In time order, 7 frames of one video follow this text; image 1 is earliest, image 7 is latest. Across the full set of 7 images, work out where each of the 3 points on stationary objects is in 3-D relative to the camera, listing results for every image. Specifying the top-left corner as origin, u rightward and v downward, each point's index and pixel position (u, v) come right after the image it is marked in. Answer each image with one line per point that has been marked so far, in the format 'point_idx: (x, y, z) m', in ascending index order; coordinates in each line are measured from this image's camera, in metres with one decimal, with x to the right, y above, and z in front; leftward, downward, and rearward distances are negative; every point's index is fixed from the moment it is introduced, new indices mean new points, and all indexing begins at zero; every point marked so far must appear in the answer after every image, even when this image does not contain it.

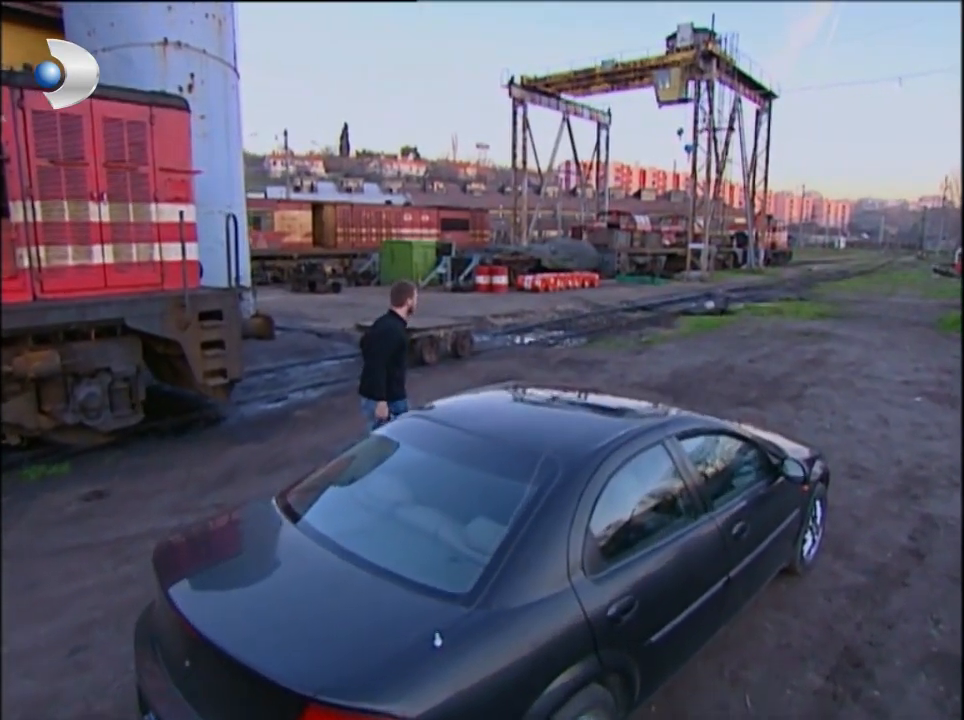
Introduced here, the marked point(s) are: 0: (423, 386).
0: (-0.8, -0.3, +9.6) m
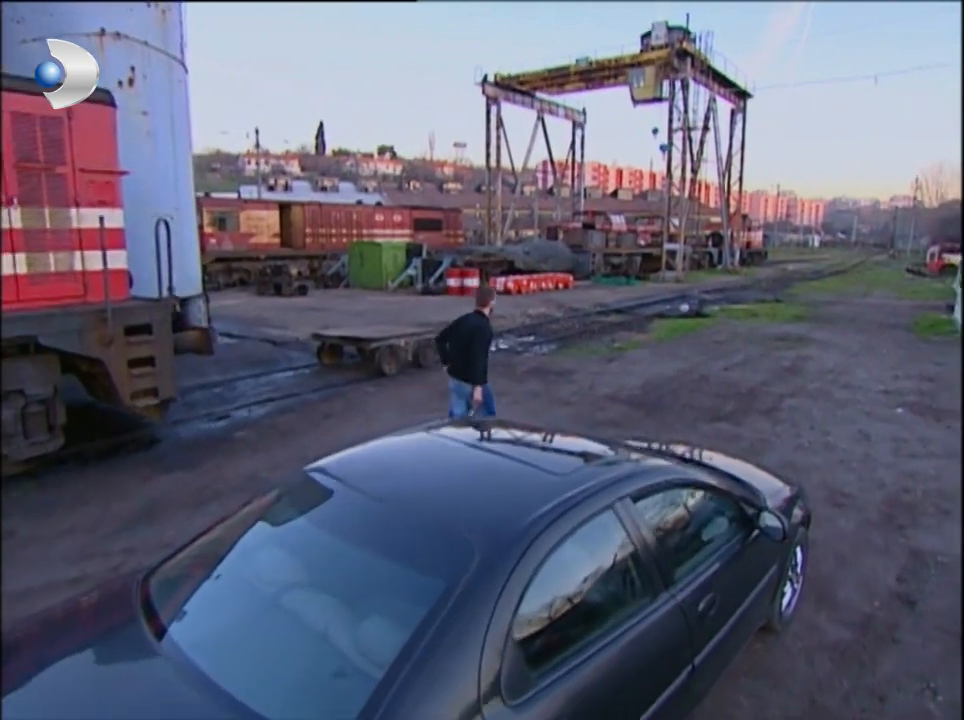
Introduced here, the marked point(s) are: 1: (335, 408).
0: (-1.3, -0.5, +9.0) m
1: (-1.7, -0.6, +8.7) m
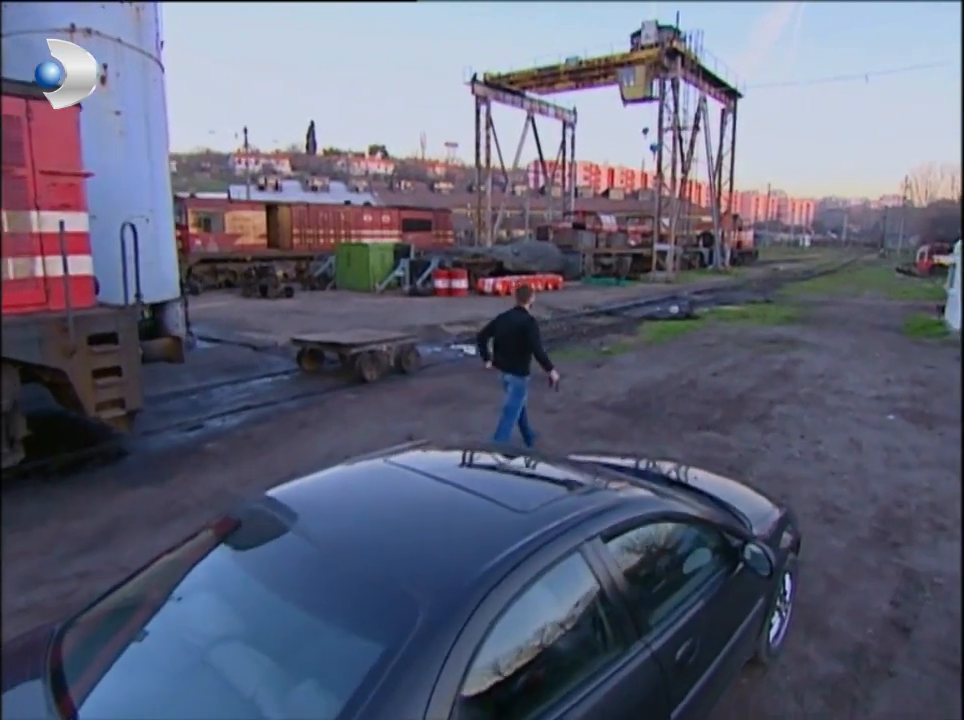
0: (-1.5, -0.6, +8.7) m
1: (-2.0, -0.7, +8.4) m
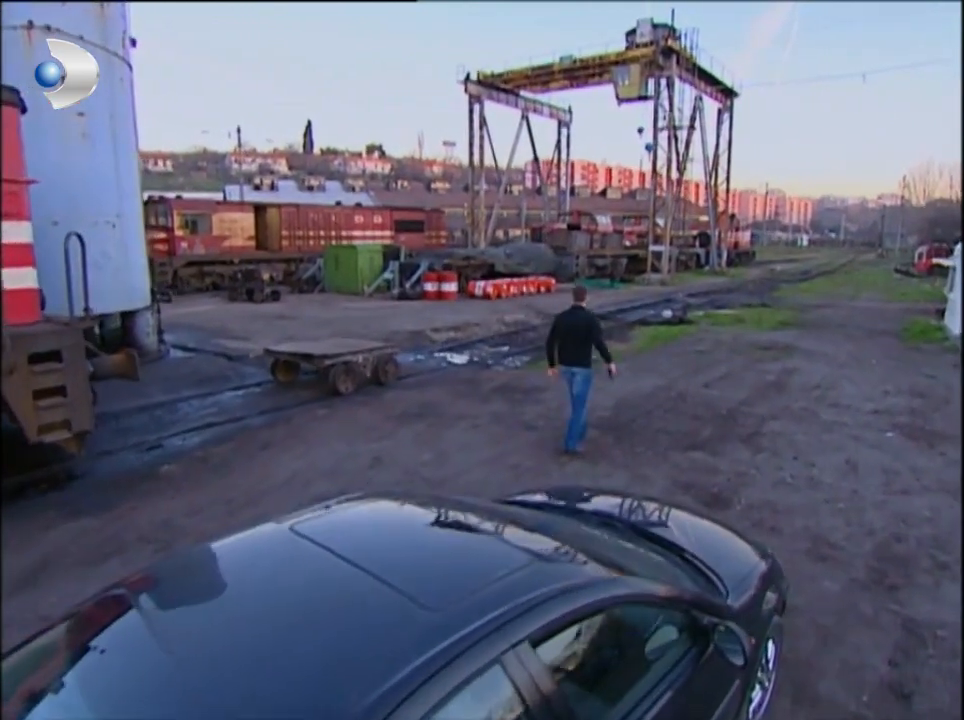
0: (-1.8, -0.7, +8.3) m
1: (-2.2, -0.8, +8.0) m
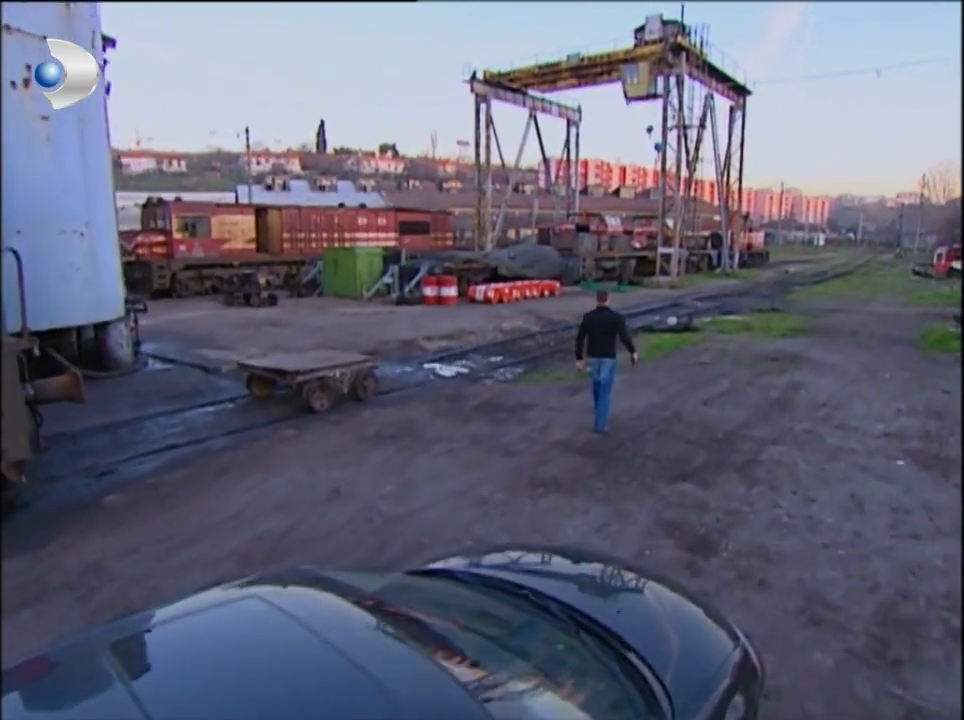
0: (-2.0, -0.9, +7.8) m
1: (-2.5, -1.0, +7.4) m
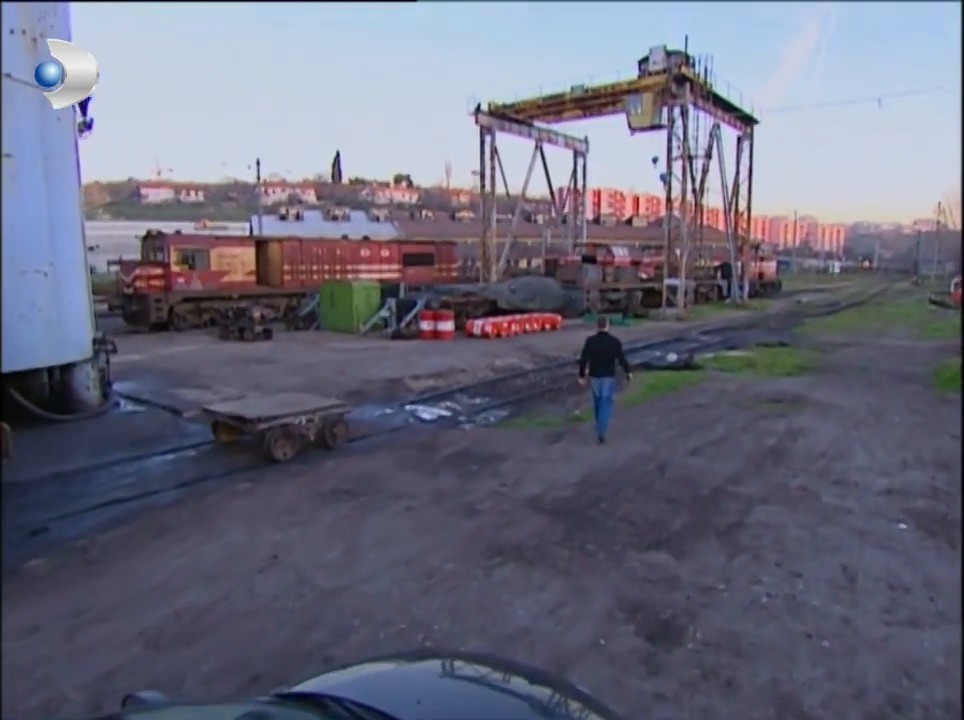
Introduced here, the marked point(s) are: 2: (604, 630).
0: (-2.4, -1.4, +7.2) m
1: (-2.8, -1.5, +6.9) m
2: (+0.8, -1.7, +4.7) m
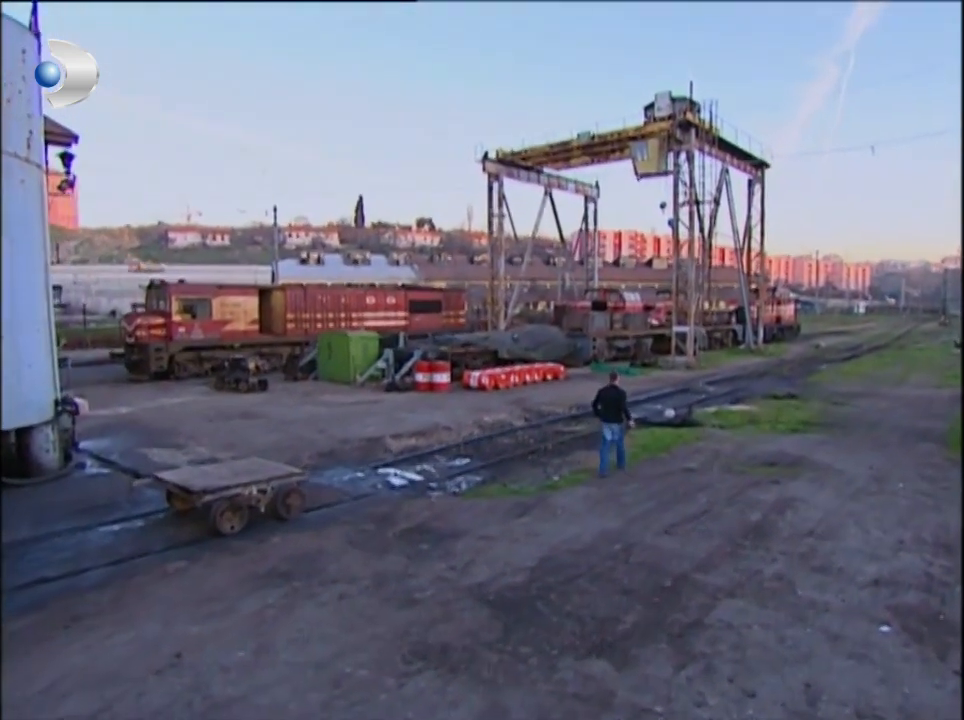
0: (-2.9, -2.1, +6.7) m
1: (-3.4, -2.2, +6.4) m
2: (+0.2, -2.3, +4.1) m
